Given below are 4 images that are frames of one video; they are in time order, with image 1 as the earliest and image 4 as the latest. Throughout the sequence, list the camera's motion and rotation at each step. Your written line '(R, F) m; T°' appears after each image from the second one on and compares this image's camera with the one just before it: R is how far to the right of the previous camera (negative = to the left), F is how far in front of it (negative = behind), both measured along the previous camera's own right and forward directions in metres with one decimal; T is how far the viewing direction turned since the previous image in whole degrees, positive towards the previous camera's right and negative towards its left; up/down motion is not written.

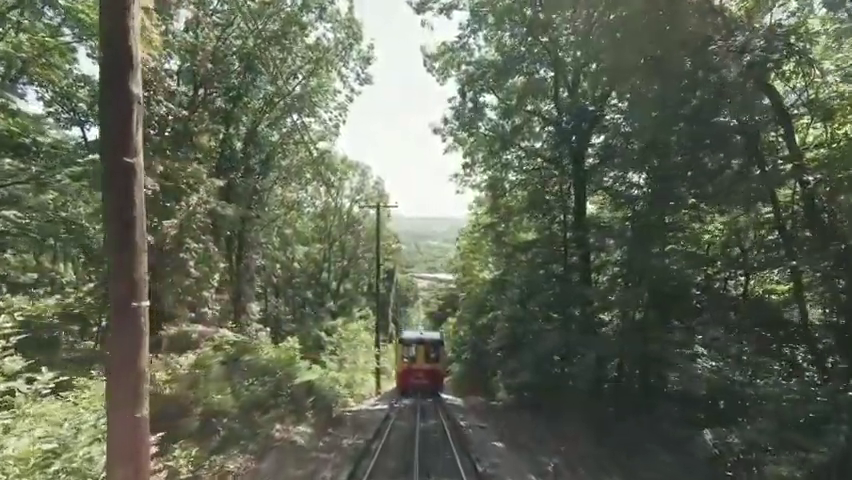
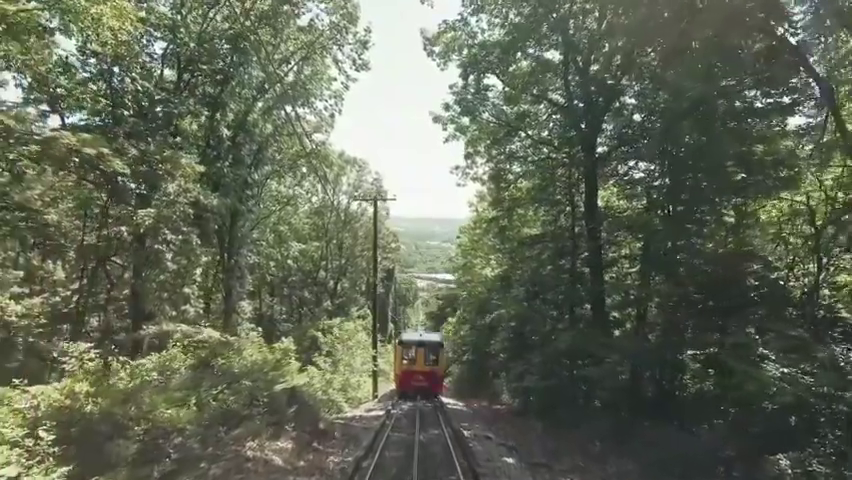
(0.0, +1.4) m; 0°
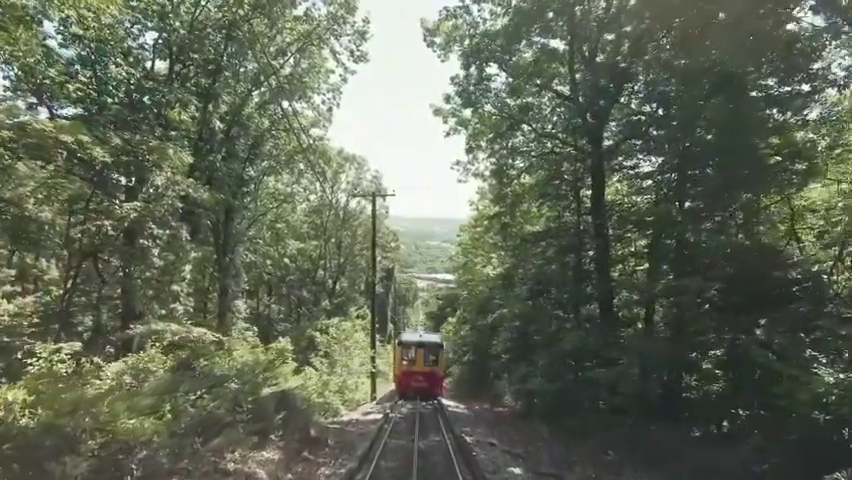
(0.0, +0.8) m; 0°
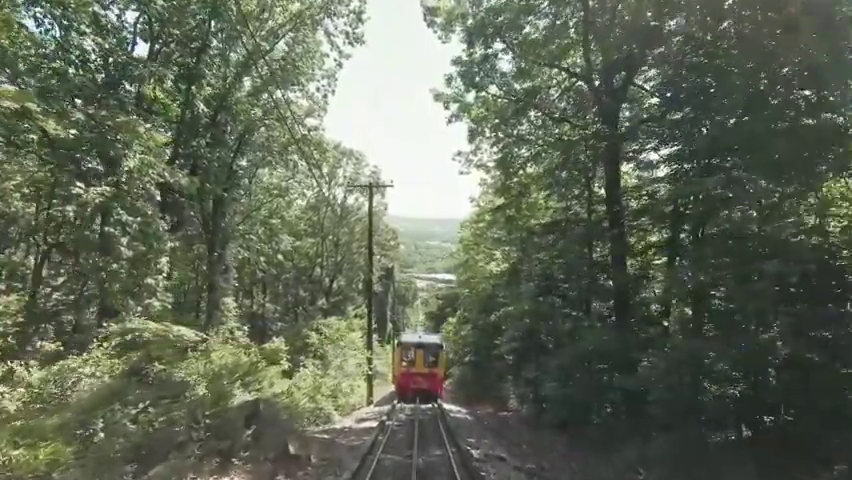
(0.0, +1.5) m; 0°
